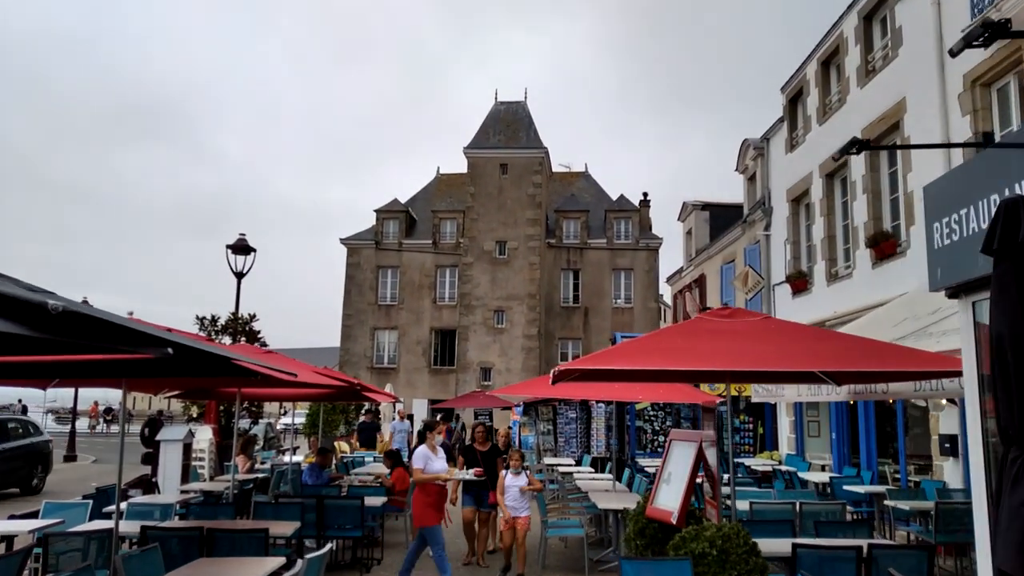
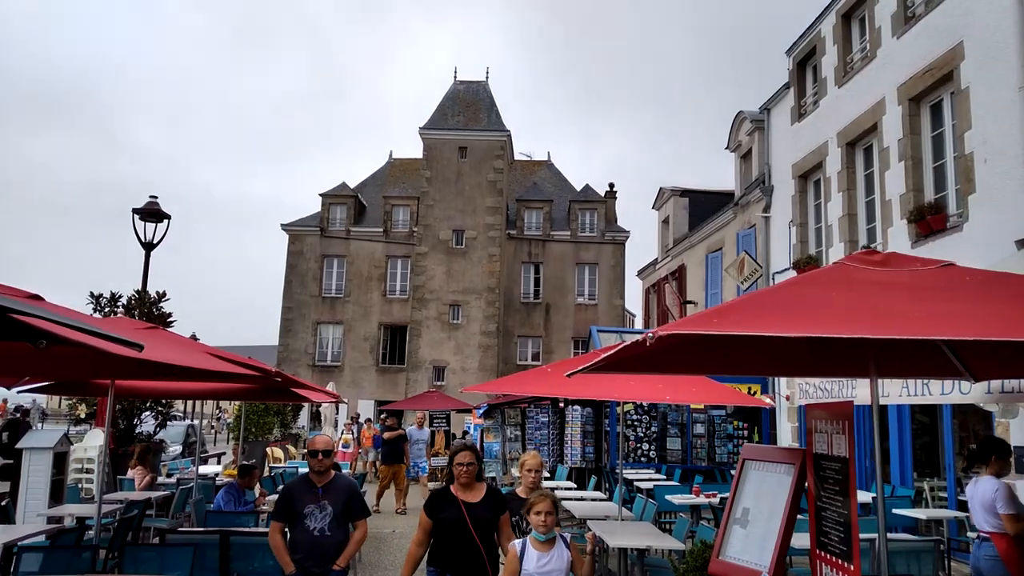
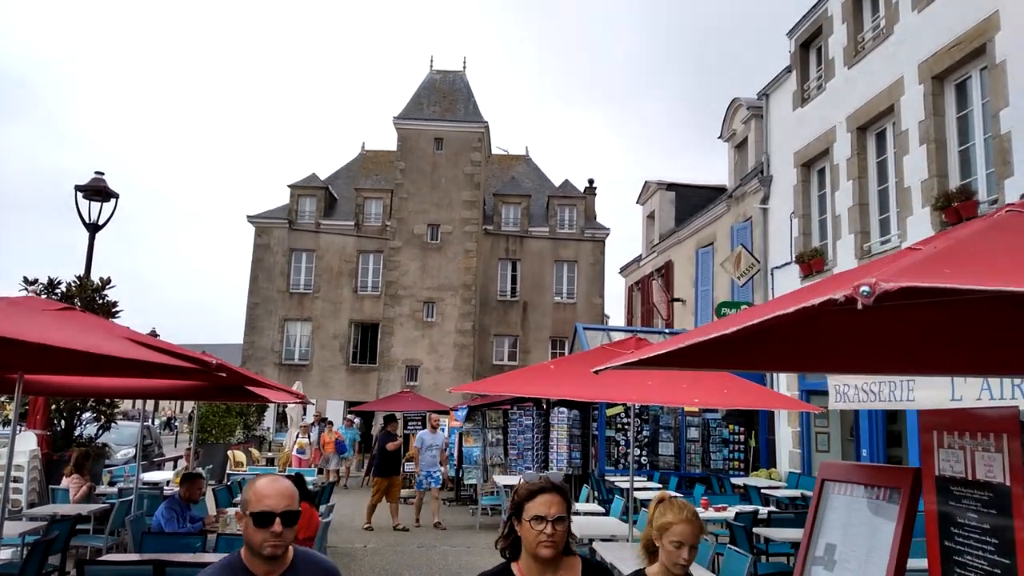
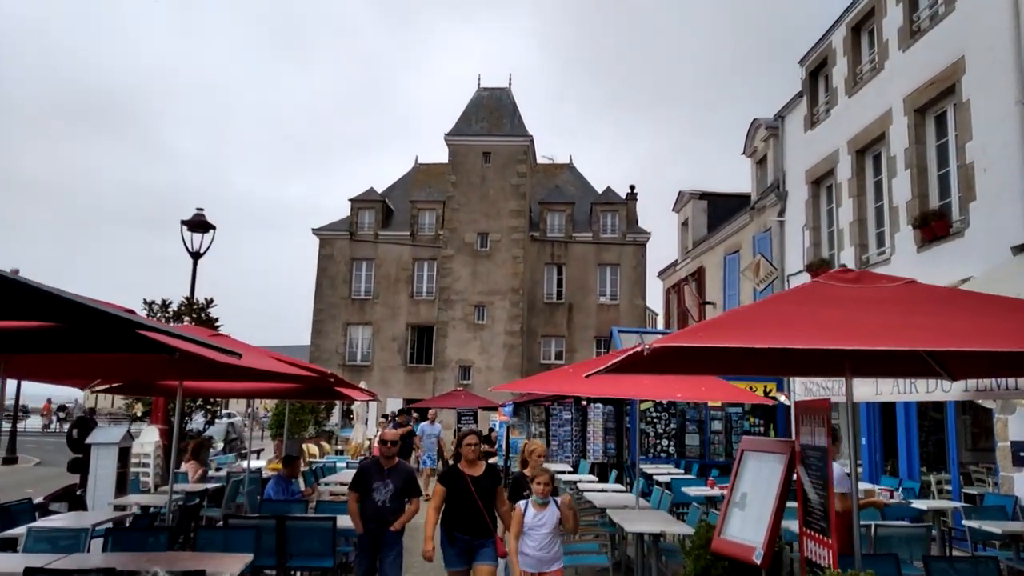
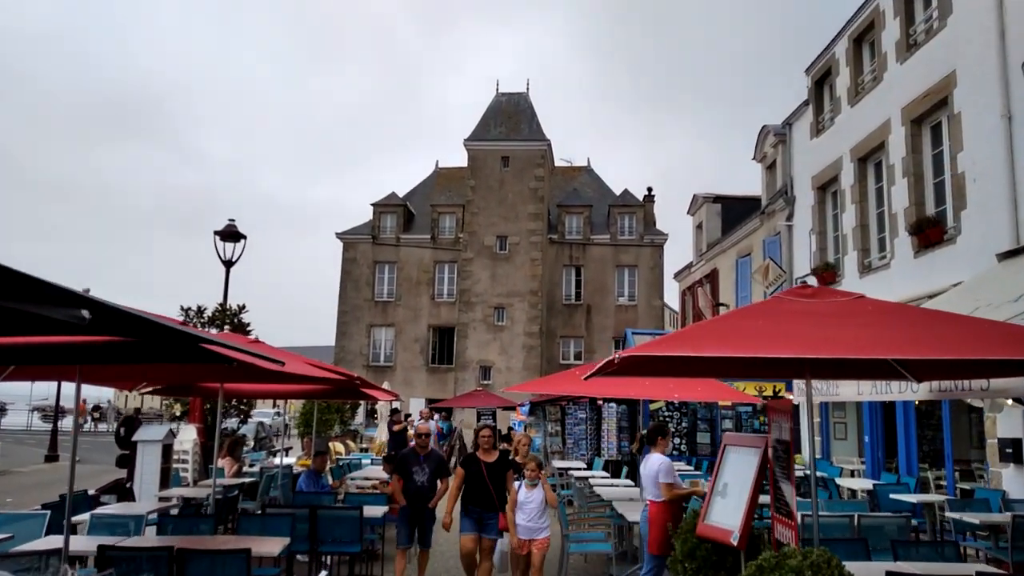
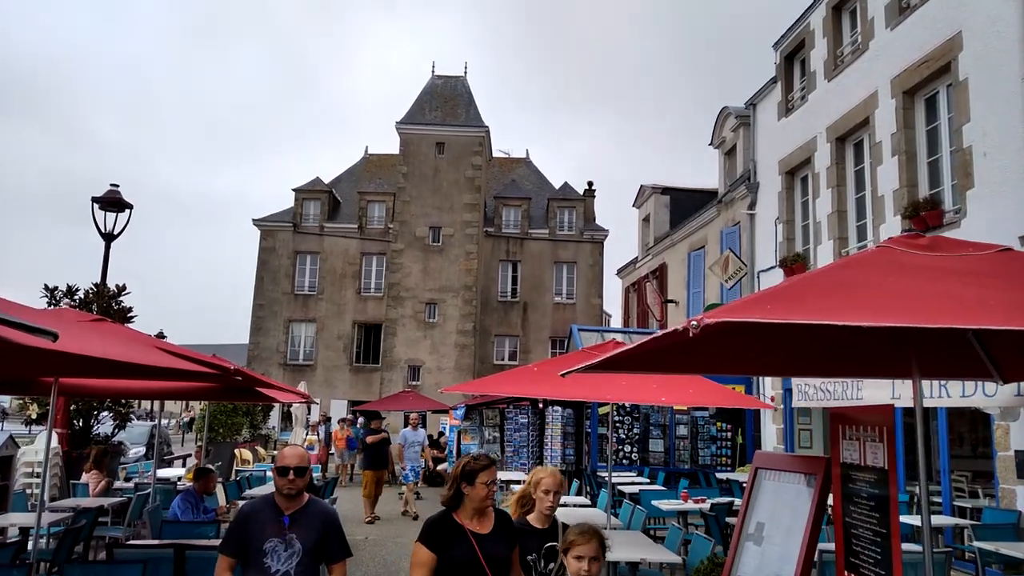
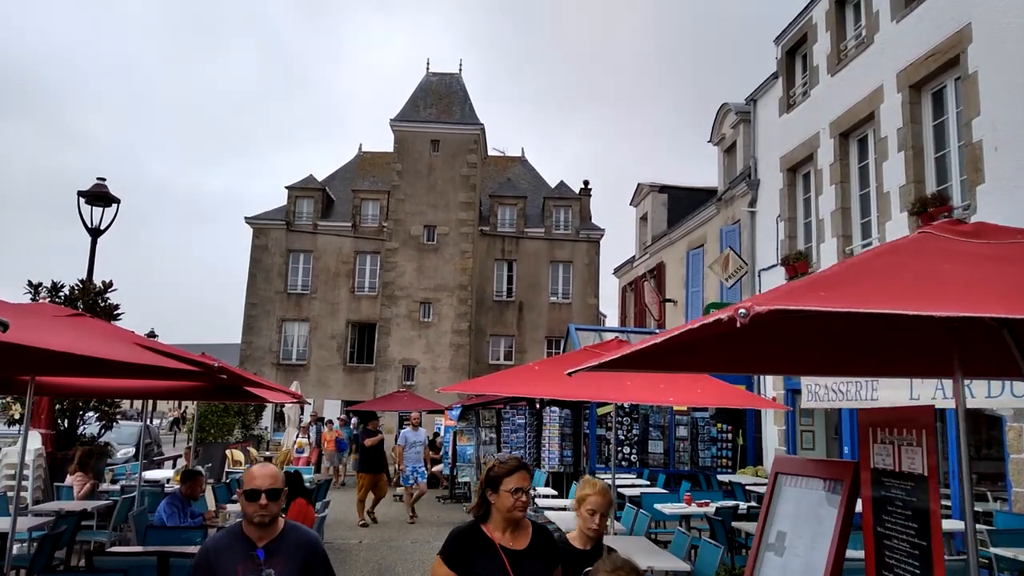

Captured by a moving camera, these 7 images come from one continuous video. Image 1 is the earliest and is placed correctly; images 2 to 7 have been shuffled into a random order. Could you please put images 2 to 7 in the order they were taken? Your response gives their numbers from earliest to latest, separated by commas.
5, 4, 2, 6, 7, 3
